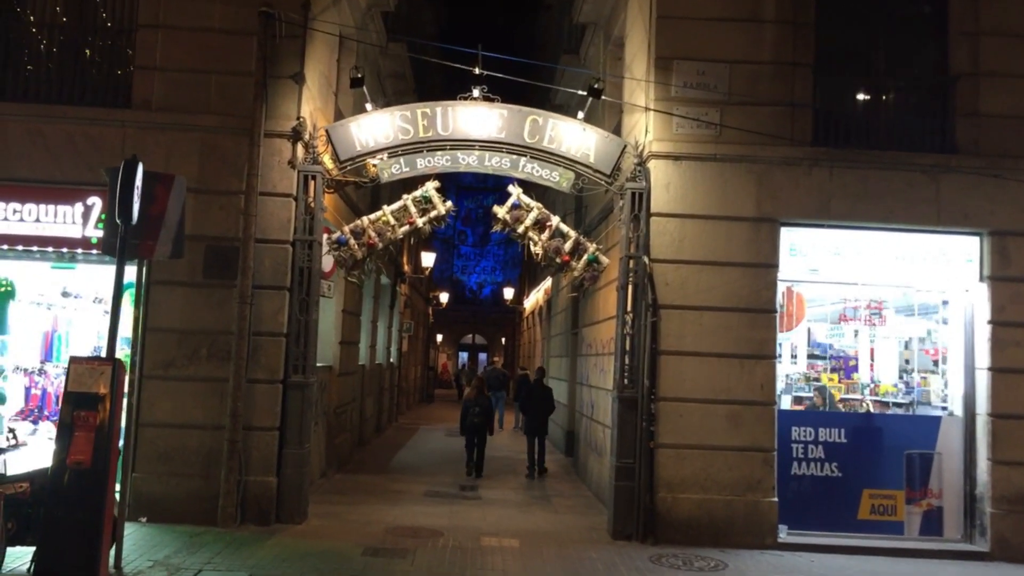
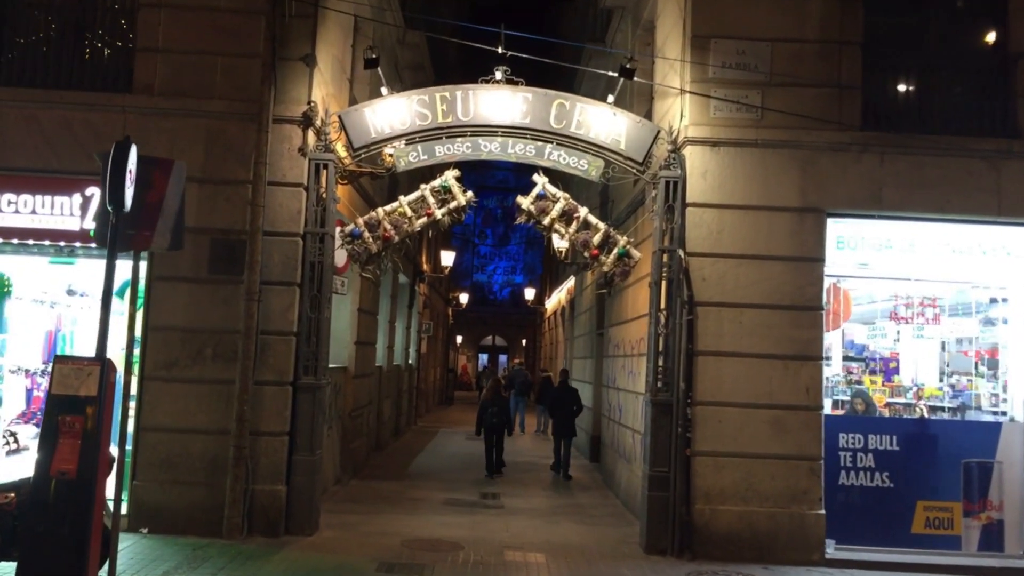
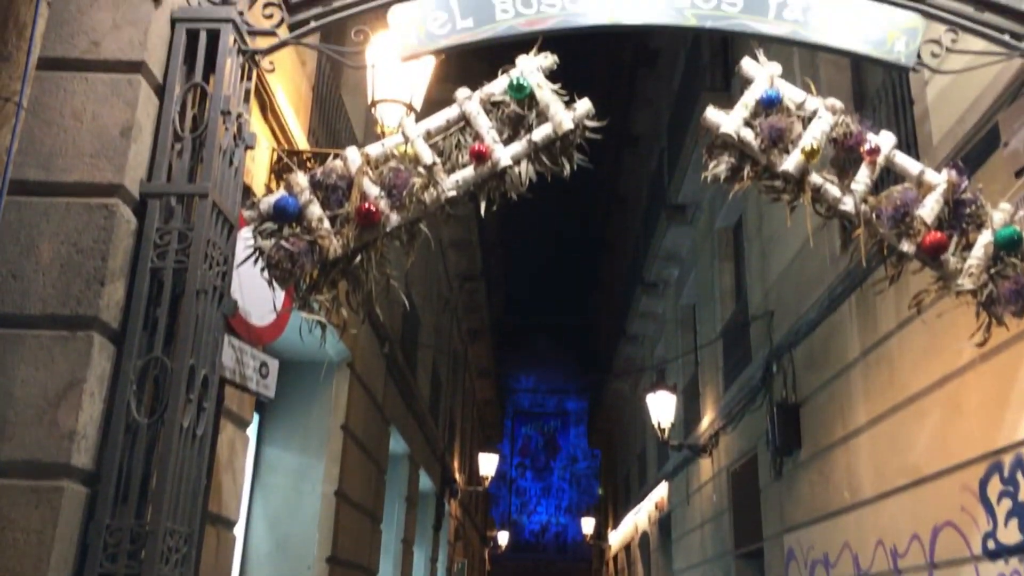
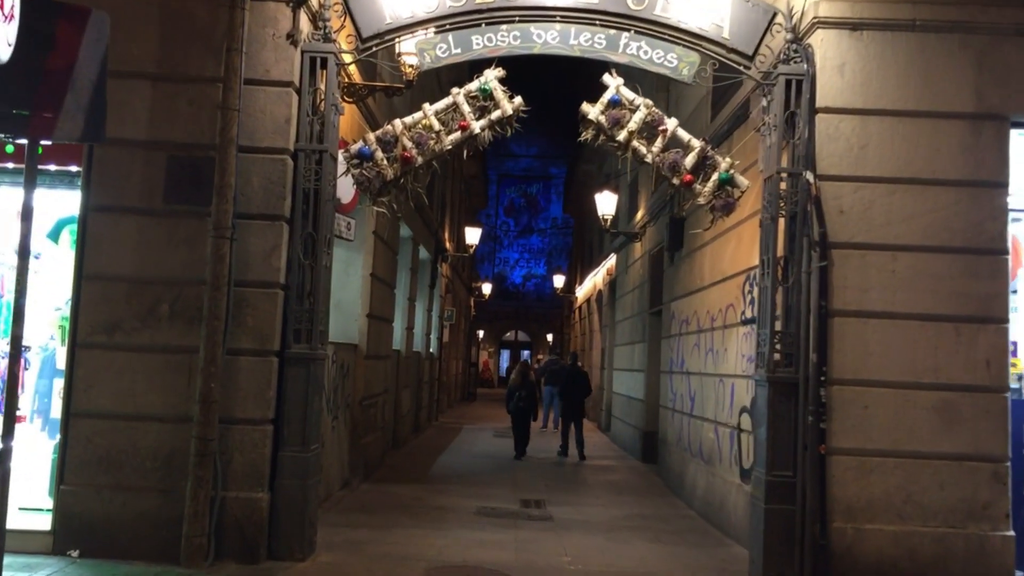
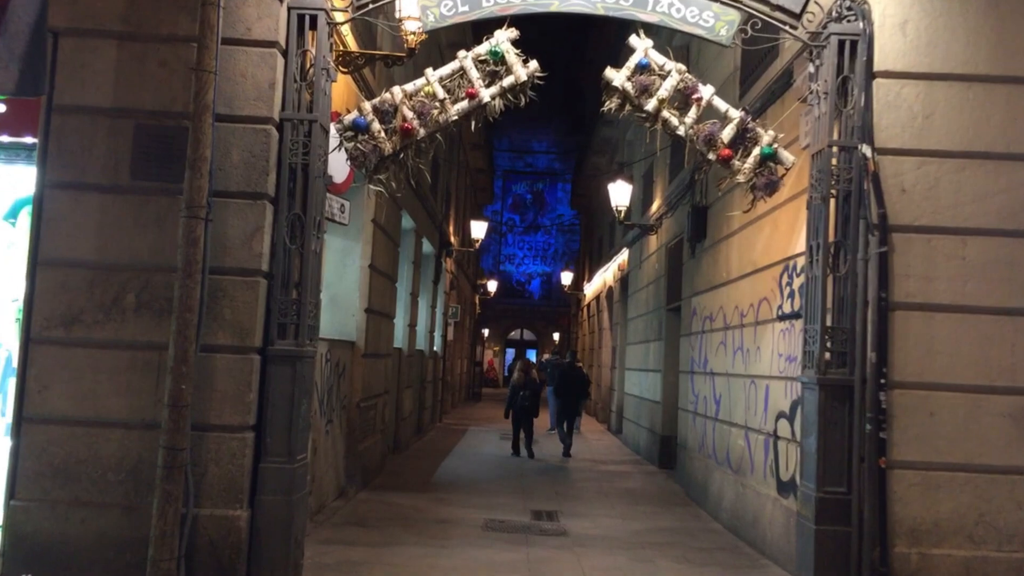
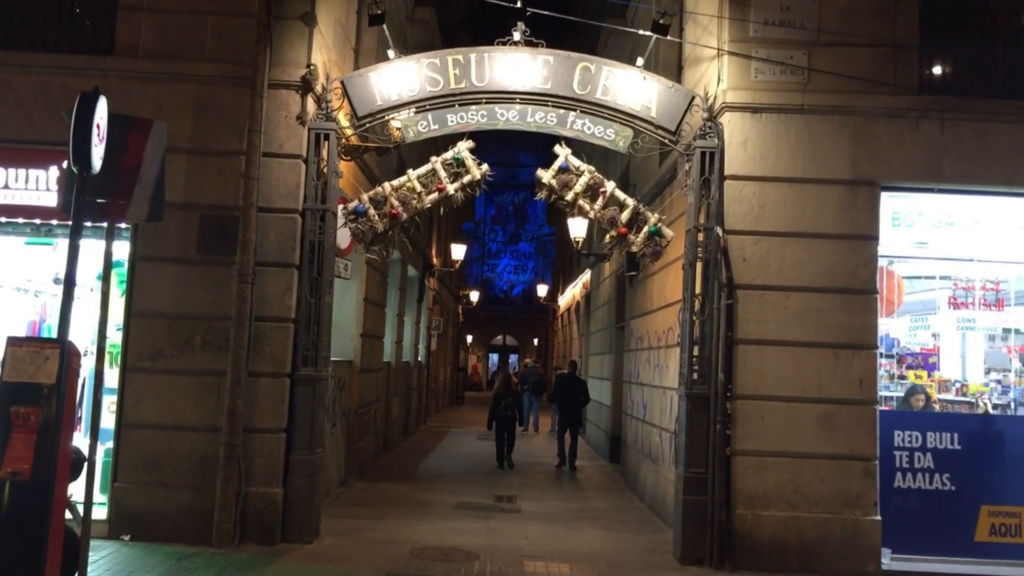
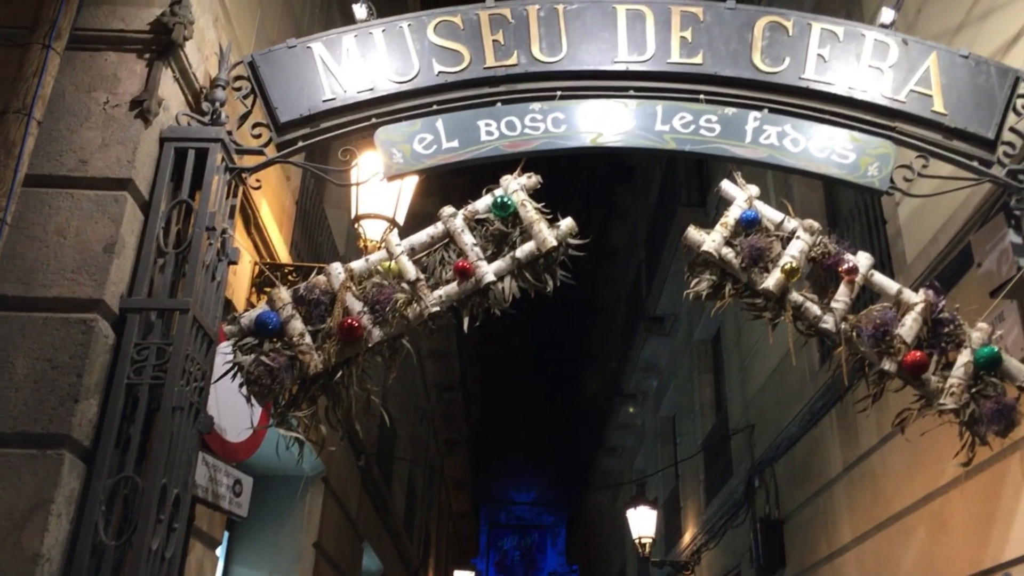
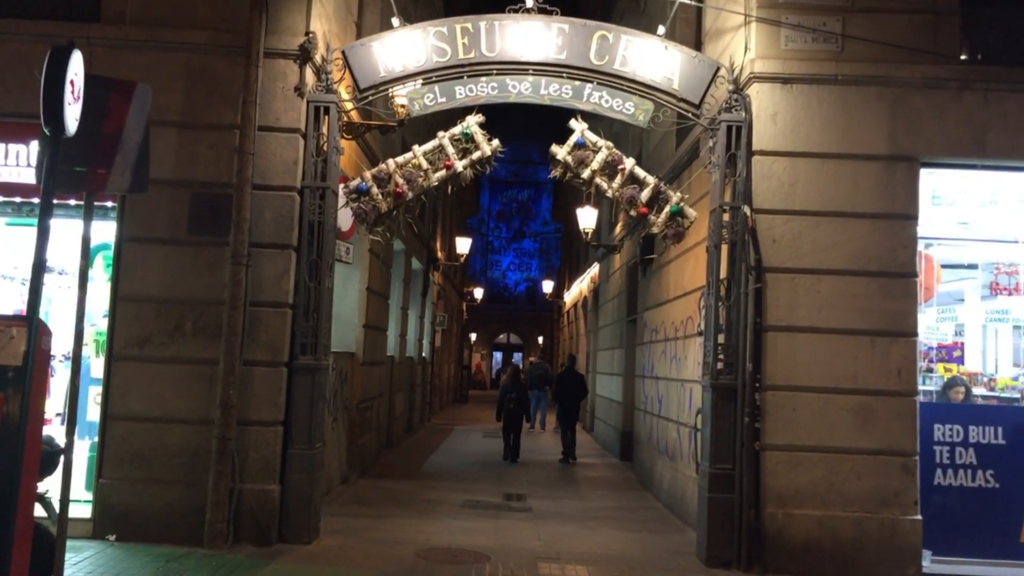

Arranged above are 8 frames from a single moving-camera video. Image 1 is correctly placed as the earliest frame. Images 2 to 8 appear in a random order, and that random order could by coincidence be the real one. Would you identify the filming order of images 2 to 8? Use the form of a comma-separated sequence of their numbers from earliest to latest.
2, 6, 8, 4, 5, 3, 7
